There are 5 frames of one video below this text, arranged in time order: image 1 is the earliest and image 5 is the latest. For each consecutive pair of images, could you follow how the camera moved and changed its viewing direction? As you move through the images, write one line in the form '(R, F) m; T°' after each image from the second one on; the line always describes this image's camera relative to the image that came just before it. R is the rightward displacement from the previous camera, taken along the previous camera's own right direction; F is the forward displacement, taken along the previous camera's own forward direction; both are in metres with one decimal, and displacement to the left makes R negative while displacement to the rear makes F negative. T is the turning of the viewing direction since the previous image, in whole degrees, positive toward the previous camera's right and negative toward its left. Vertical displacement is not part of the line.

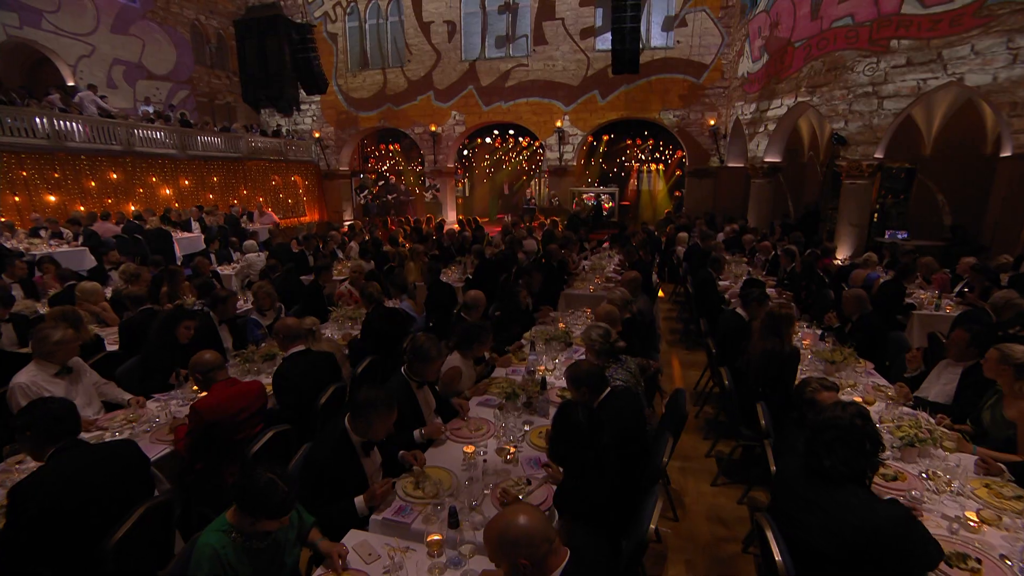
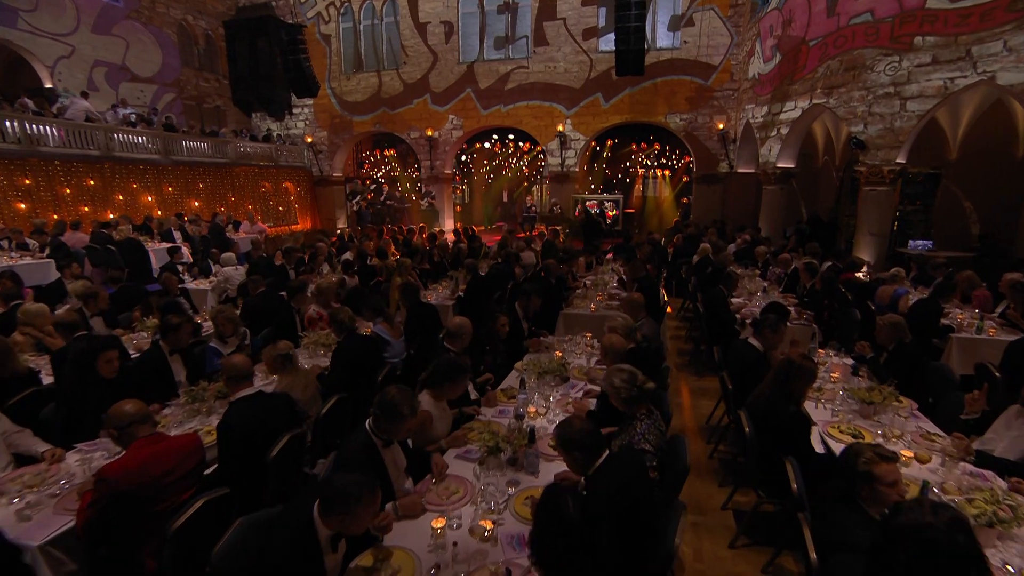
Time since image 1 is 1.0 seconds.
(+0.1, +0.6) m; -1°
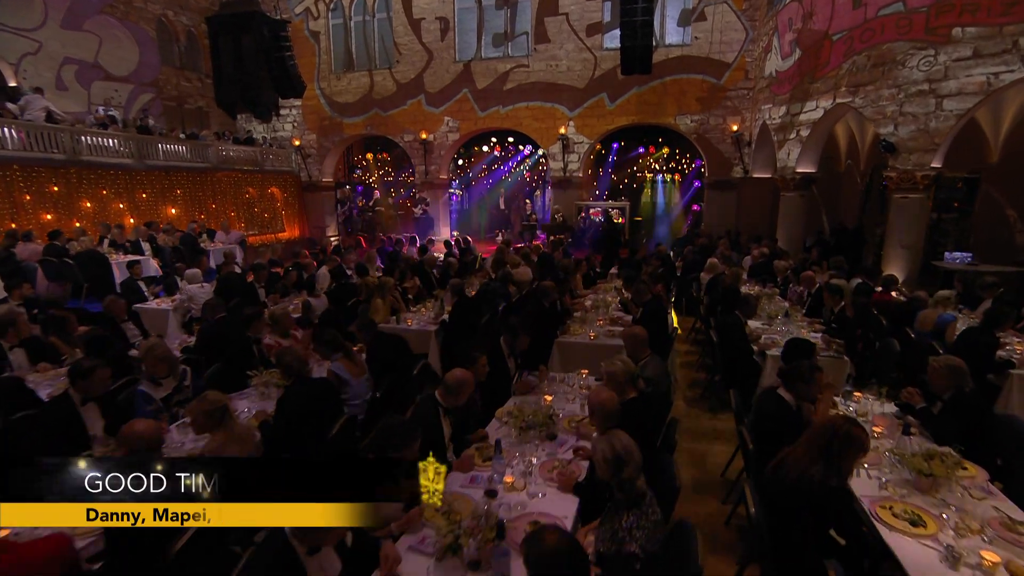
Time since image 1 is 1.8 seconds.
(+0.3, +0.8) m; -1°
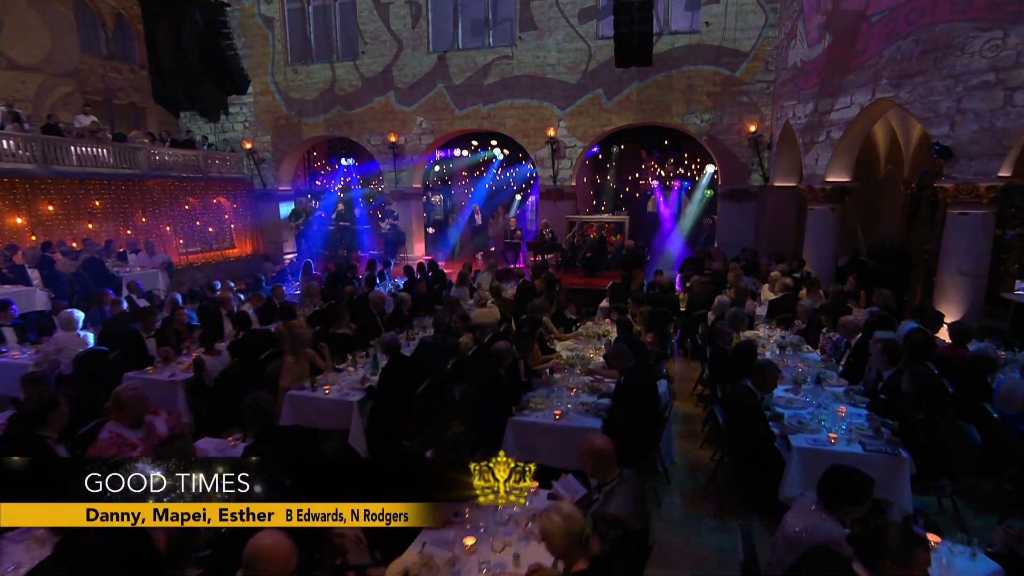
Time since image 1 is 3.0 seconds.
(+0.7, +1.6) m; -2°
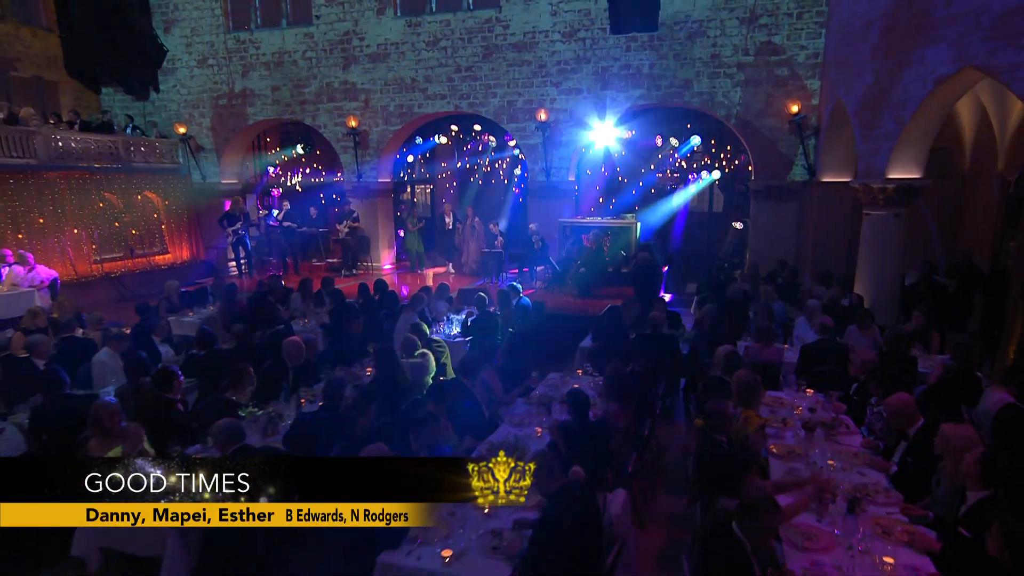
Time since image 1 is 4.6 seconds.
(+1.0, +1.9) m; -4°
